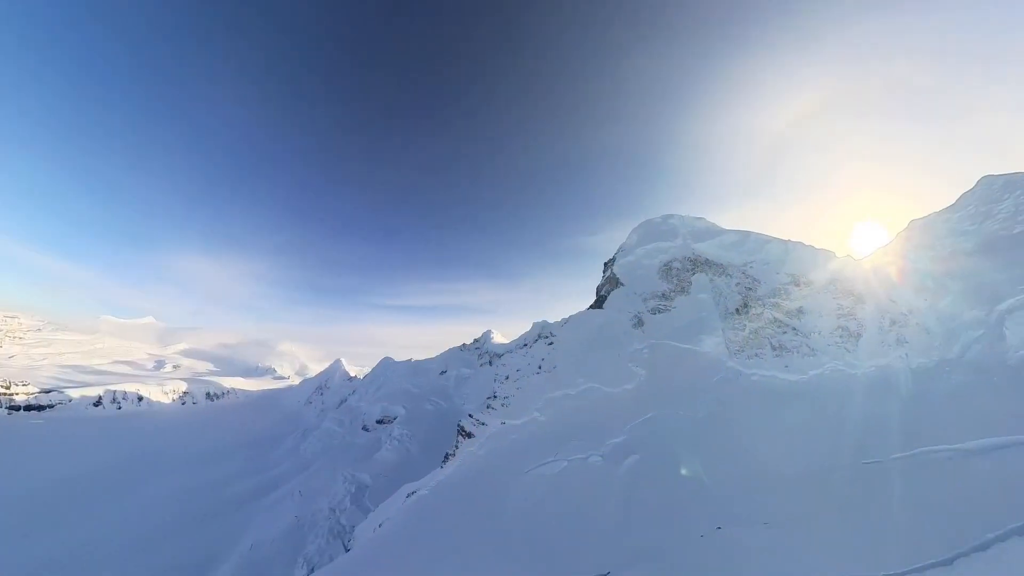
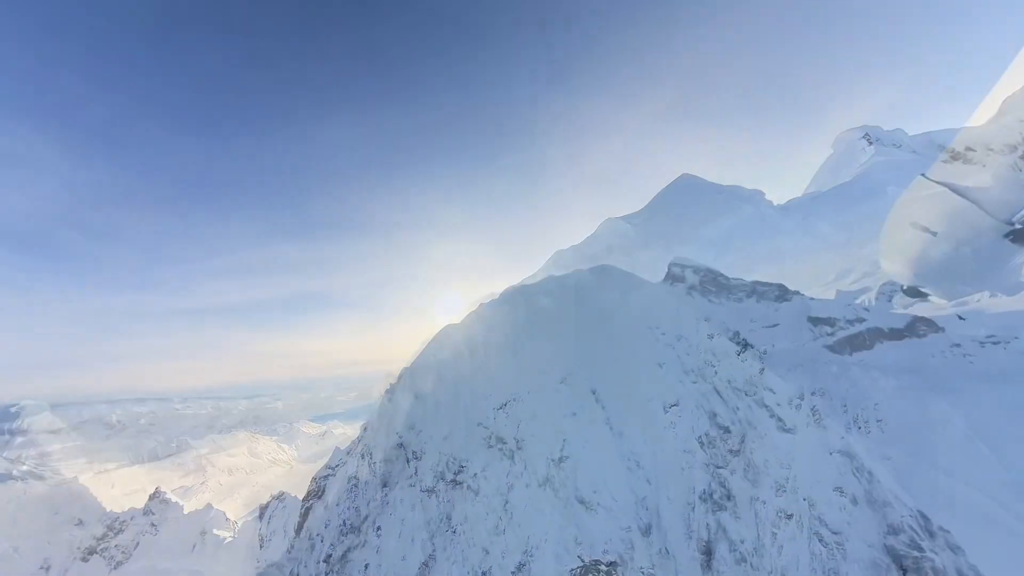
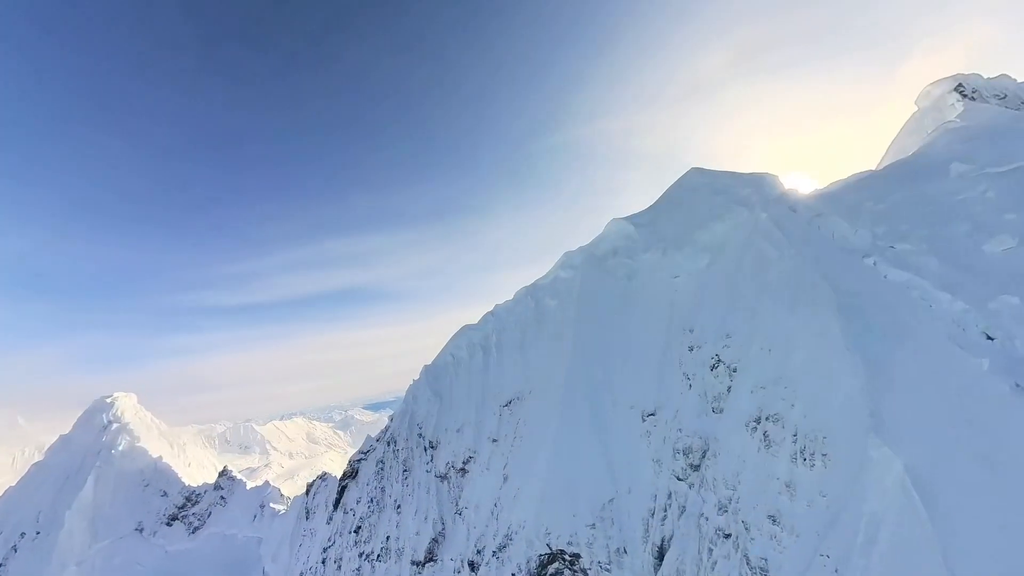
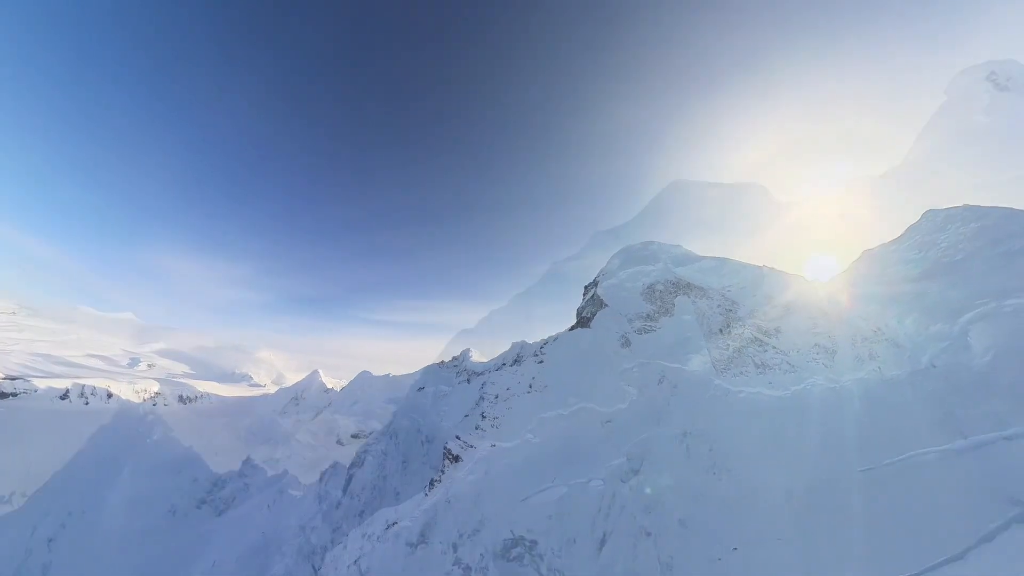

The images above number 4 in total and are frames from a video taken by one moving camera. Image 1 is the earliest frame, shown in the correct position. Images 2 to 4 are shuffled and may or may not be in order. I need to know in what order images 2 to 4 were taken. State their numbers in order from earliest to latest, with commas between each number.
4, 3, 2
